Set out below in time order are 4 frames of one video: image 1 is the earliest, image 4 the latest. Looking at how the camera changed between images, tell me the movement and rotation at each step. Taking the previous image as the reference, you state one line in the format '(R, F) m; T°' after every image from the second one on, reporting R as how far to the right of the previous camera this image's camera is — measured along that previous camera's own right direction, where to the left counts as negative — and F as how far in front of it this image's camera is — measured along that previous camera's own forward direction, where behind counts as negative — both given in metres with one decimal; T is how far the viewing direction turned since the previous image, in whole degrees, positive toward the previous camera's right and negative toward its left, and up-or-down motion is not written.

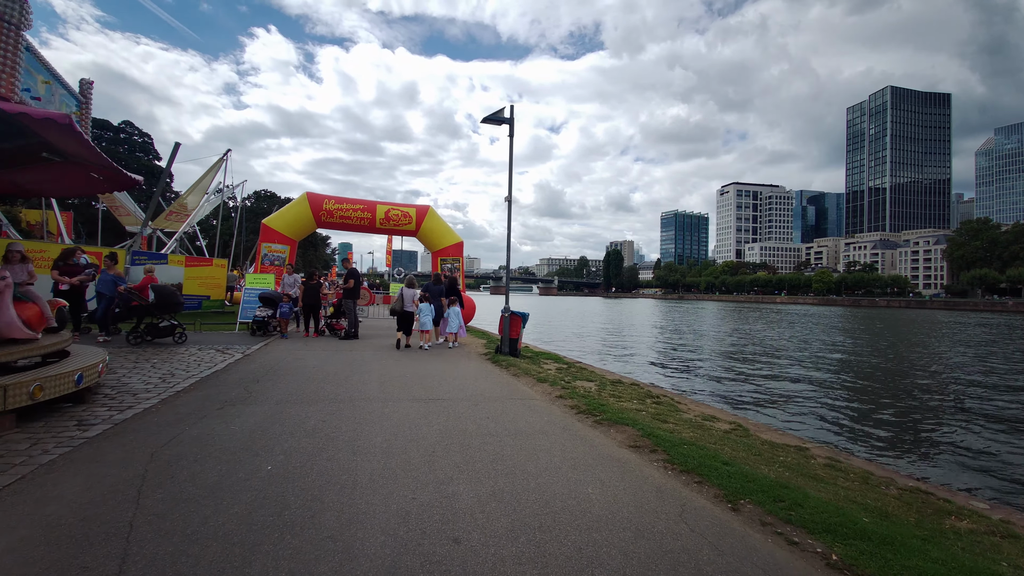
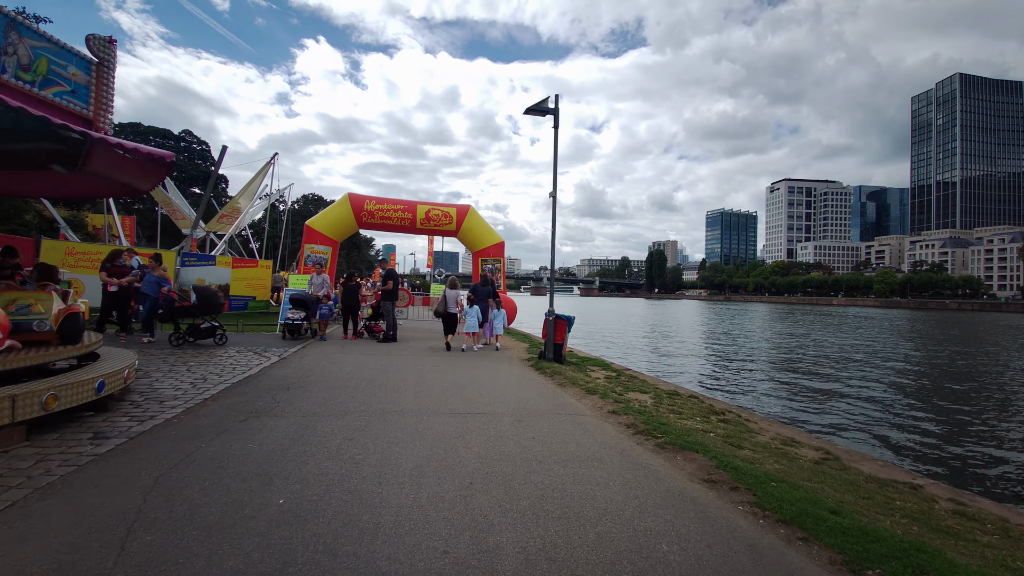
(-0.1, +0.8) m; -4°
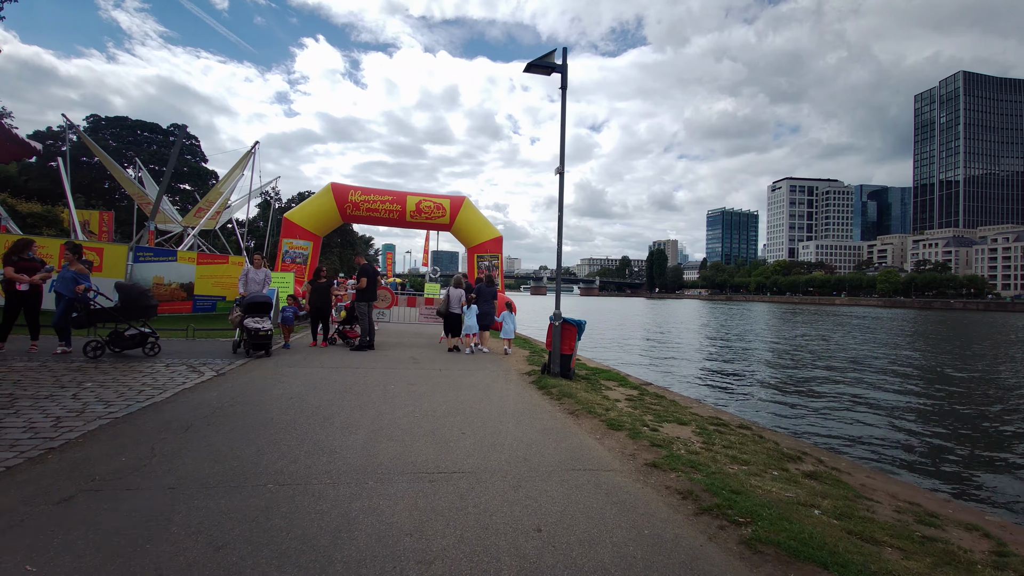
(+0.1, +2.2) m; 0°
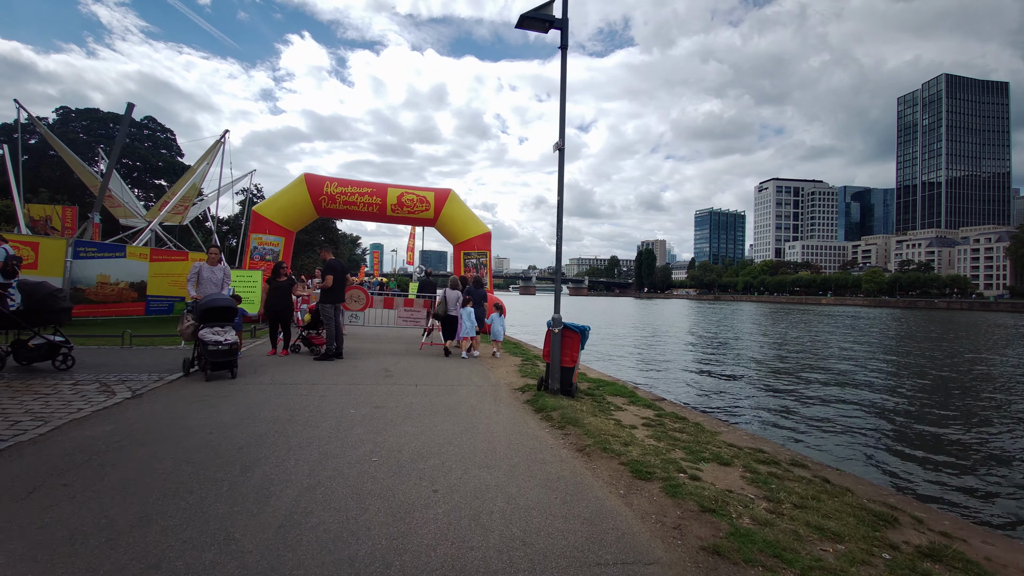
(0.0, +1.6) m; +1°
